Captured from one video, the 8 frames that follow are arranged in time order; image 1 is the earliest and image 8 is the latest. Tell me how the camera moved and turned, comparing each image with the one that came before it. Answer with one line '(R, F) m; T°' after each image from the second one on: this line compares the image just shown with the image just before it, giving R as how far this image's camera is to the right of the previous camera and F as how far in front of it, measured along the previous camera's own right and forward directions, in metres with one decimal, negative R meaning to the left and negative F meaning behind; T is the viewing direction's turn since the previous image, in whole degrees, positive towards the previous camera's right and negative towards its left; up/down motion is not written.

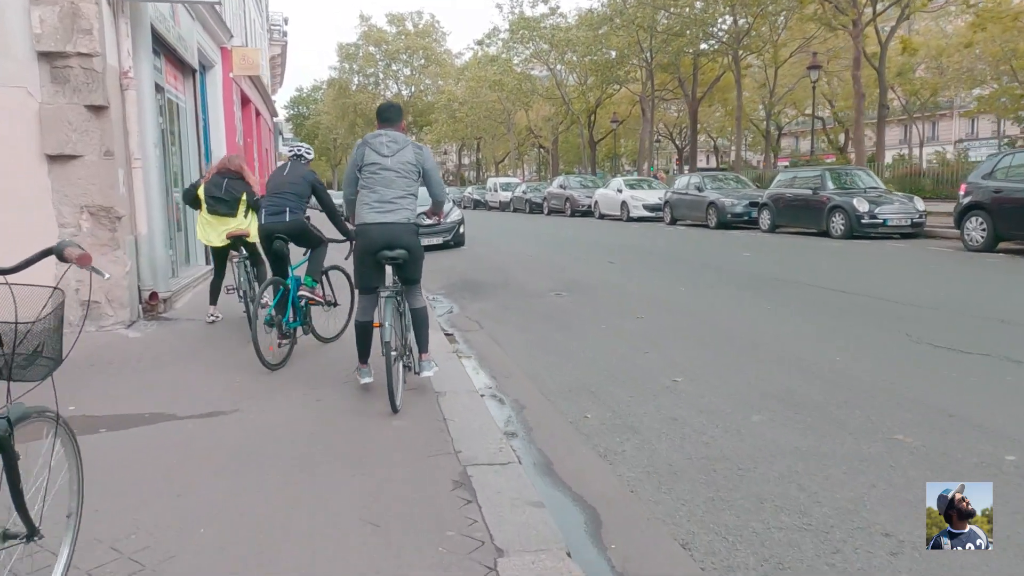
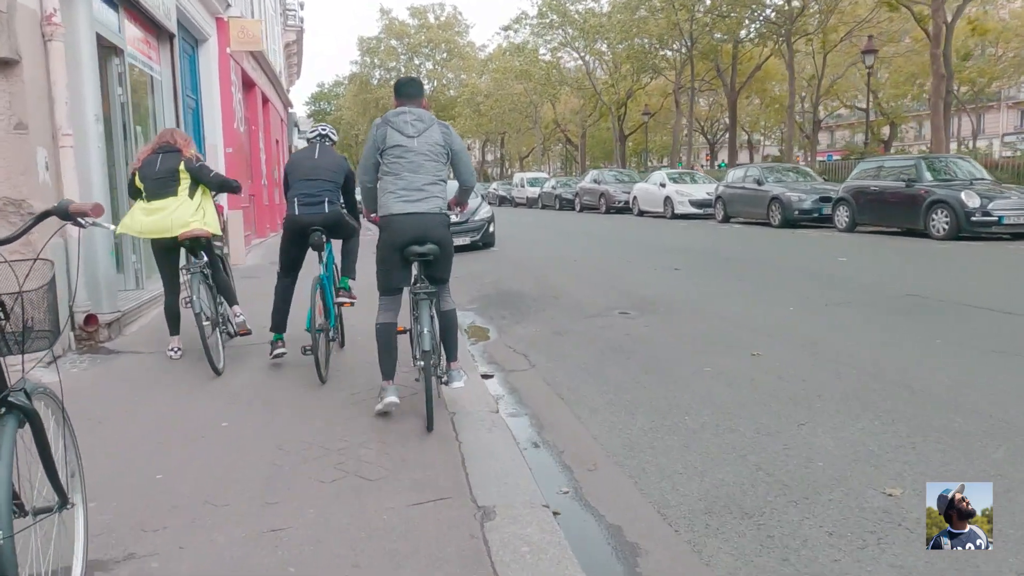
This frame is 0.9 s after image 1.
(-0.3, +2.4) m; -2°
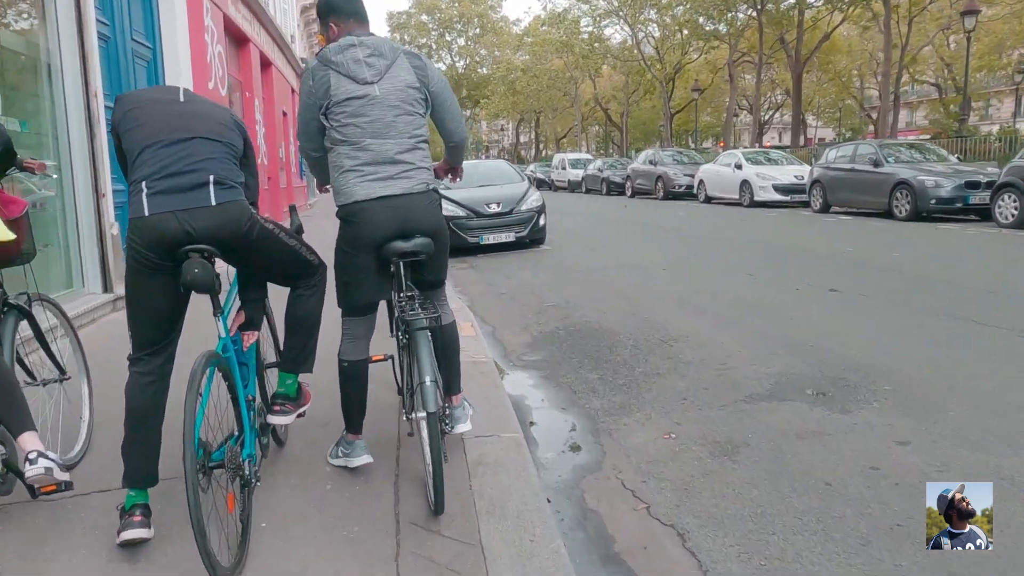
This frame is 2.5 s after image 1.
(-0.5, +3.8) m; -2°
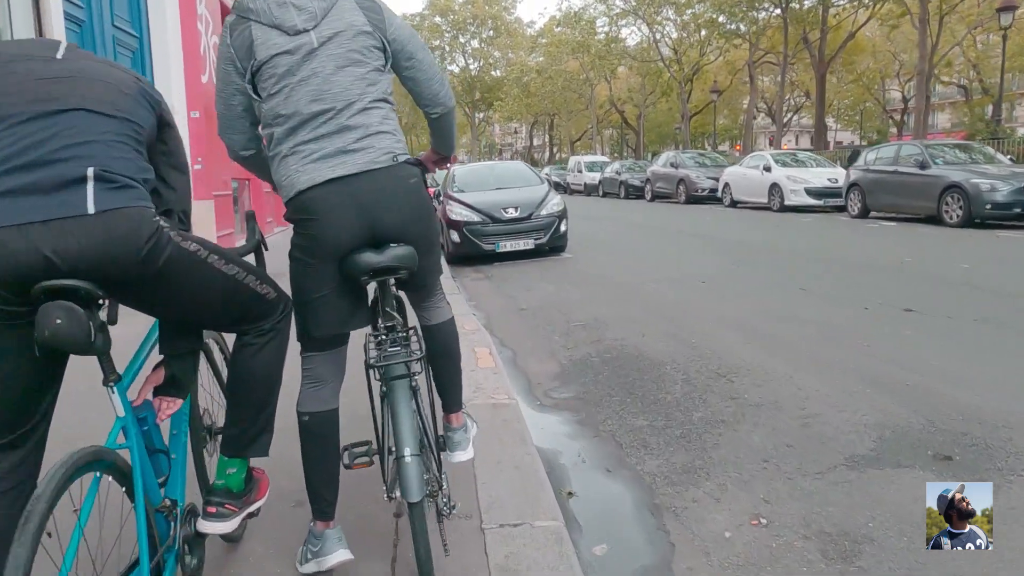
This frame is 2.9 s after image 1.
(-0.1, +1.0) m; -1°
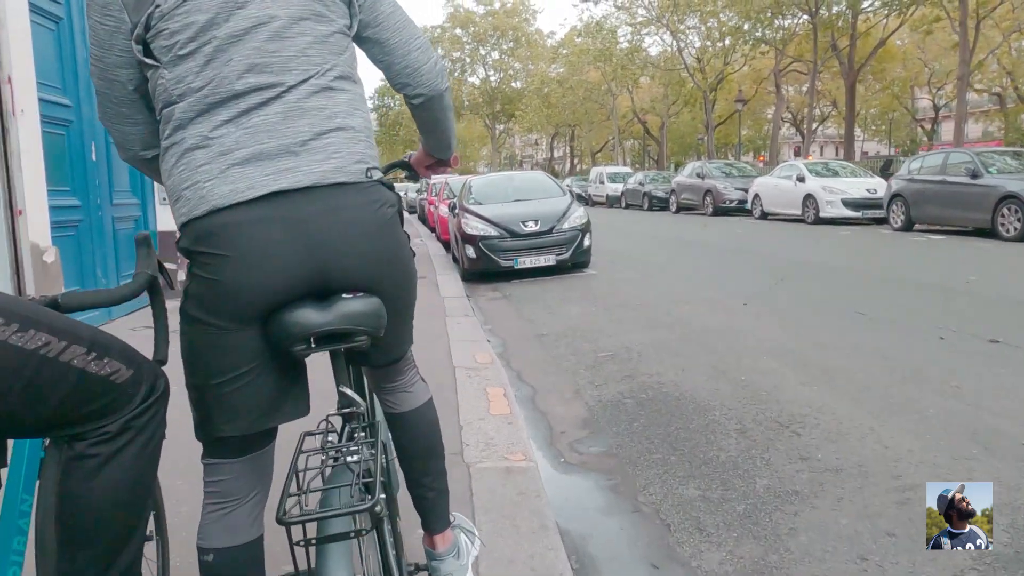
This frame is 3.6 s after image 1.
(0.0, +0.9) m; -2°
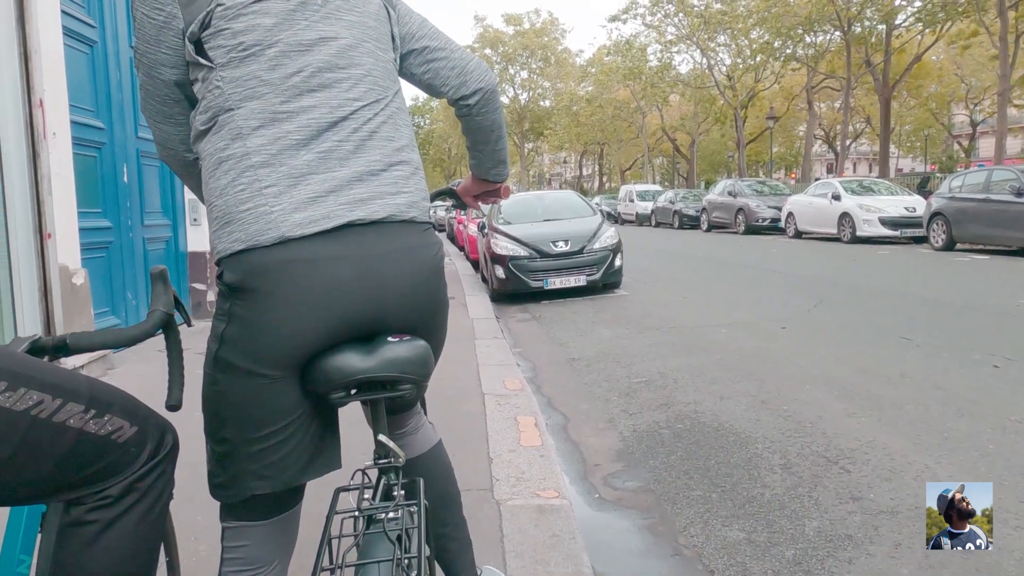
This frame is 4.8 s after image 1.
(0.0, +0.2) m; -2°
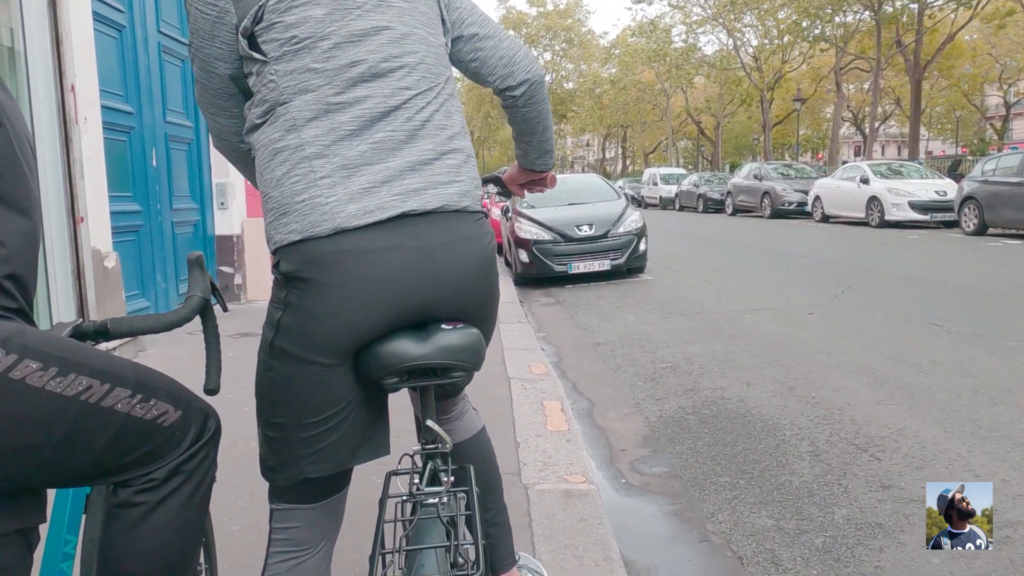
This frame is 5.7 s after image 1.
(0.0, 0.0) m; -2°
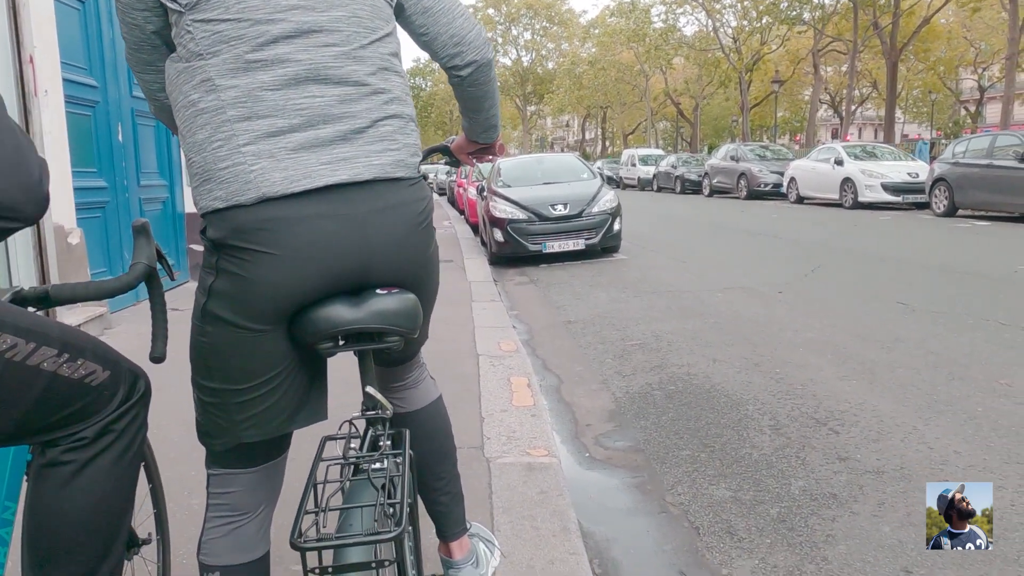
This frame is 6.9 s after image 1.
(+0.1, 0.0) m; +2°
